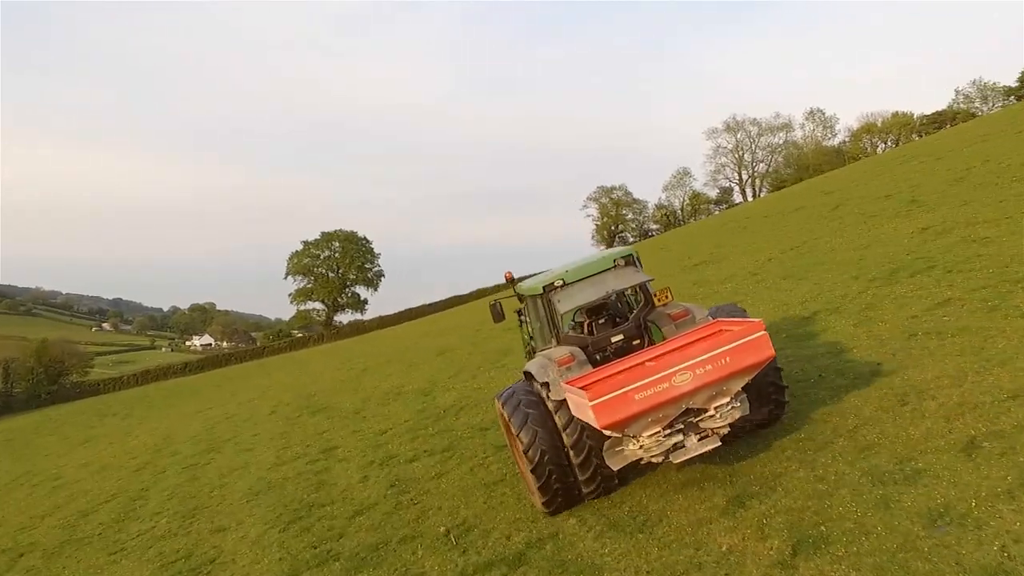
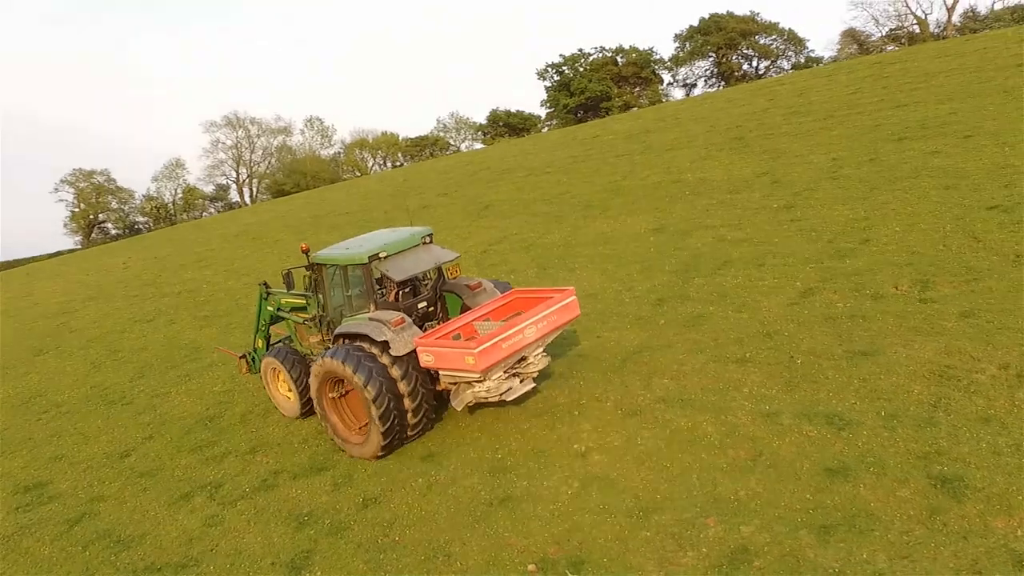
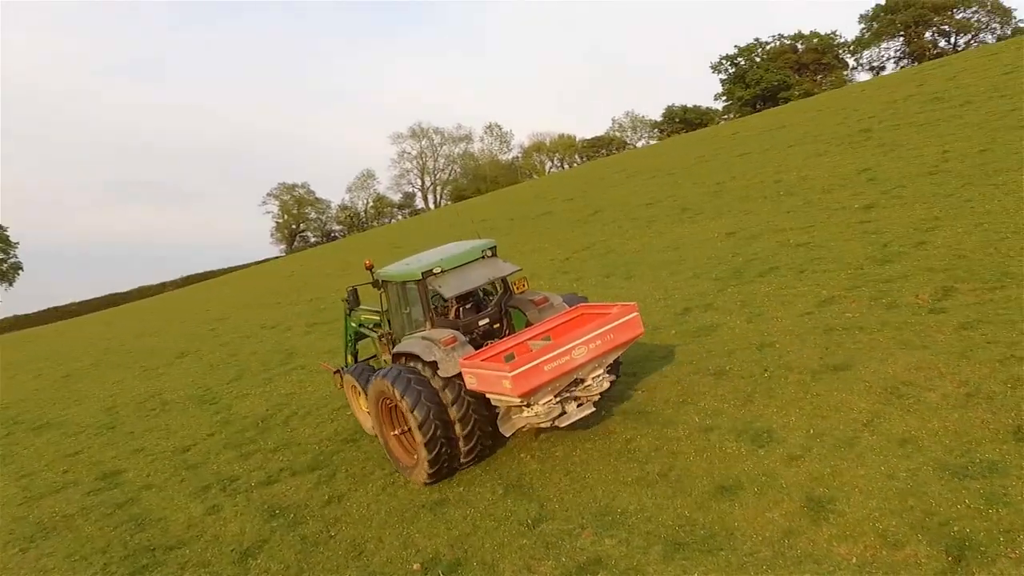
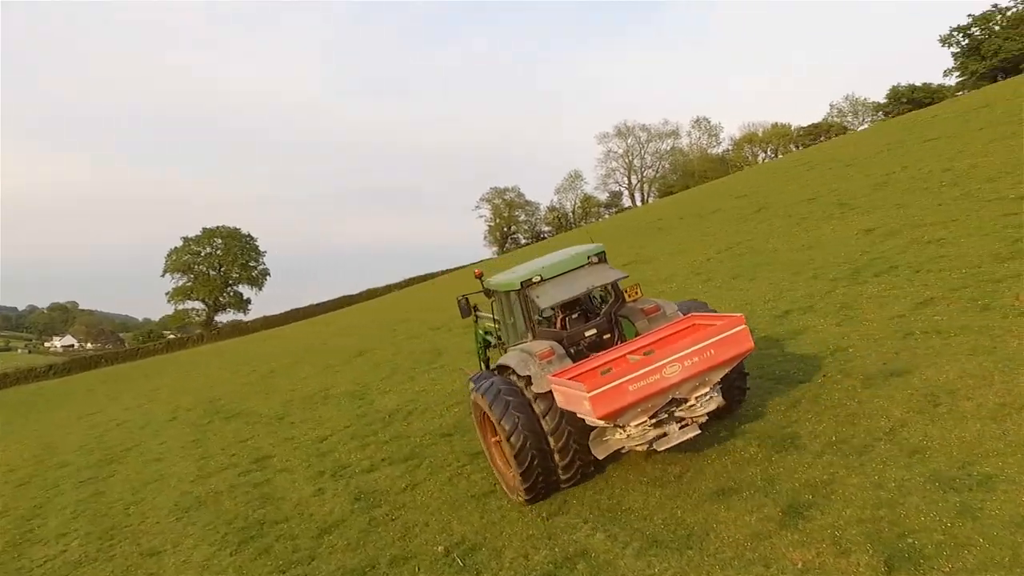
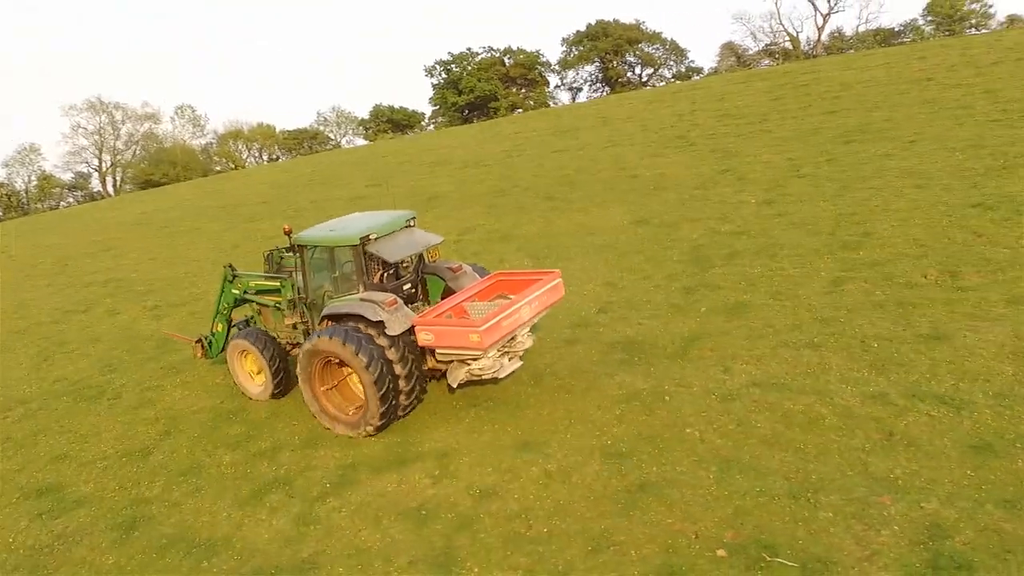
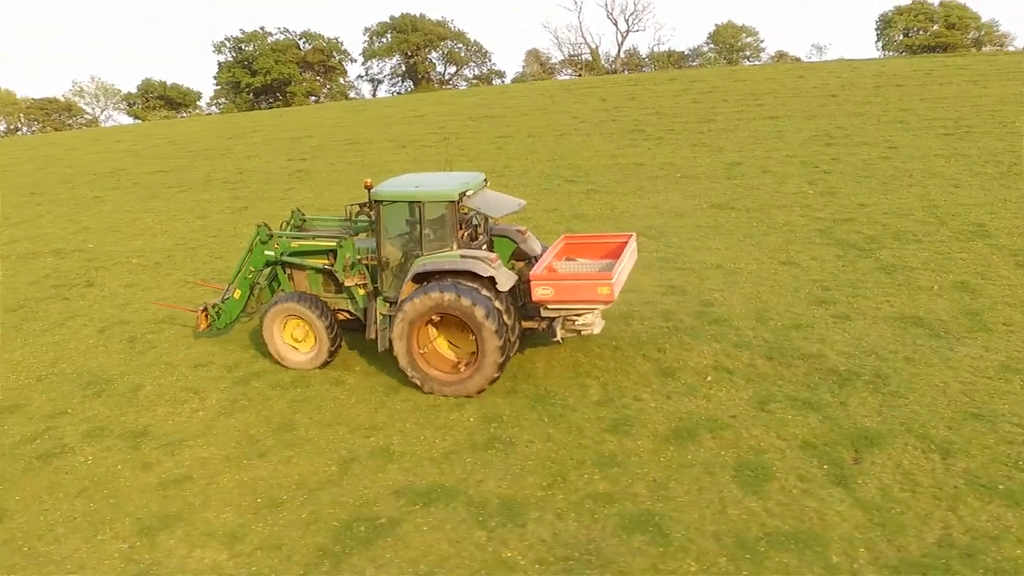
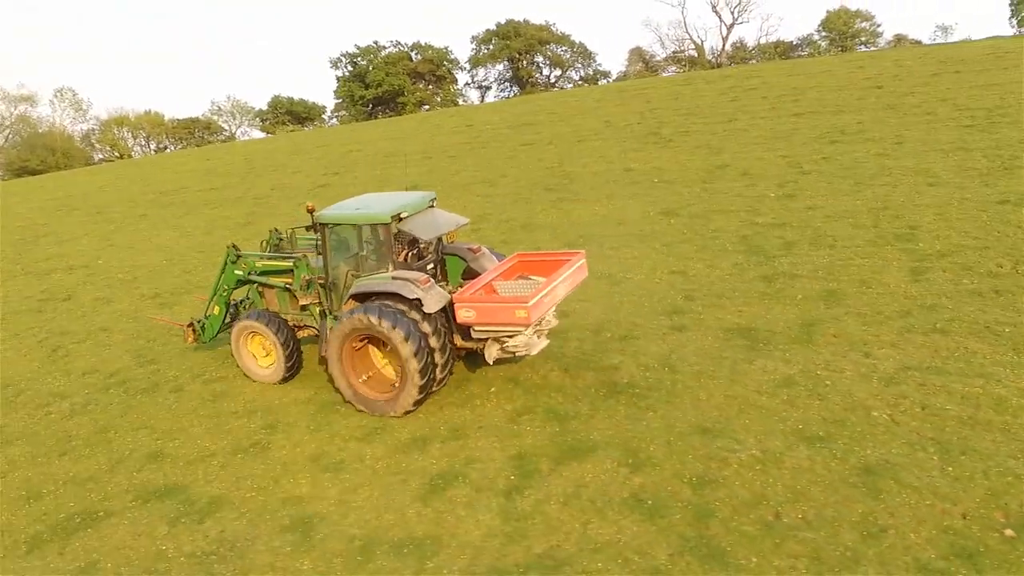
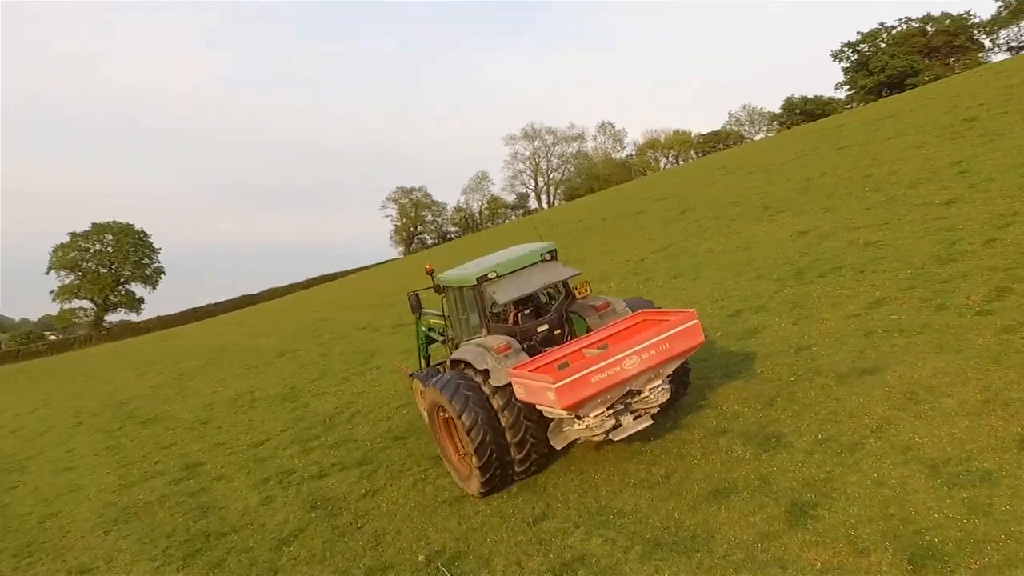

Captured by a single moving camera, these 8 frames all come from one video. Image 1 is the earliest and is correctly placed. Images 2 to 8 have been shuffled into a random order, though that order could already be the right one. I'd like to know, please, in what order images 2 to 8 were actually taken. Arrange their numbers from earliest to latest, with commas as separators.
4, 8, 3, 2, 5, 7, 6
